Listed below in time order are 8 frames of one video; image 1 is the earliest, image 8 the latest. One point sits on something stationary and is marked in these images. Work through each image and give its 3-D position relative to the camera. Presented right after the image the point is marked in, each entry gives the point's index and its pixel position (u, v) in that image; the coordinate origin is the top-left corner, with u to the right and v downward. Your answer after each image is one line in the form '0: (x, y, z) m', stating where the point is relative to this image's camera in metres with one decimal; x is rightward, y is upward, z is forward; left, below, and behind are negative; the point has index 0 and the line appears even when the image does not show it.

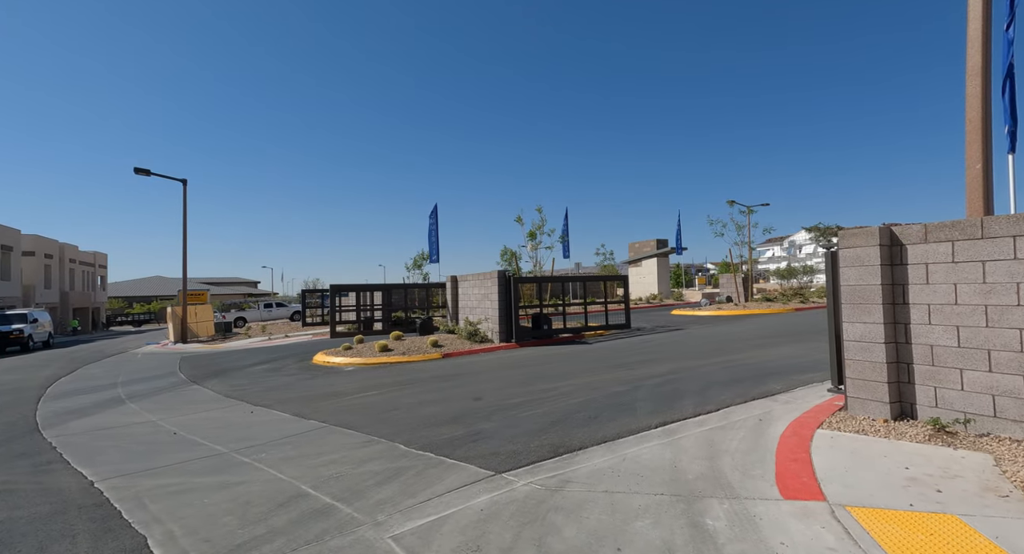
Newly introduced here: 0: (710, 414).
0: (+2.3, -1.6, +6.2) m
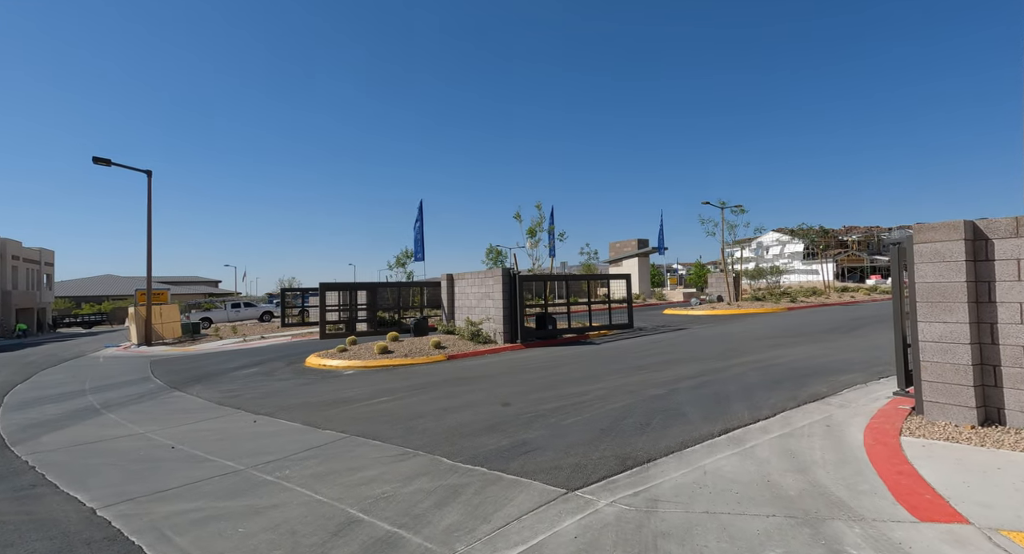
0: (+2.8, -1.6, +5.8) m
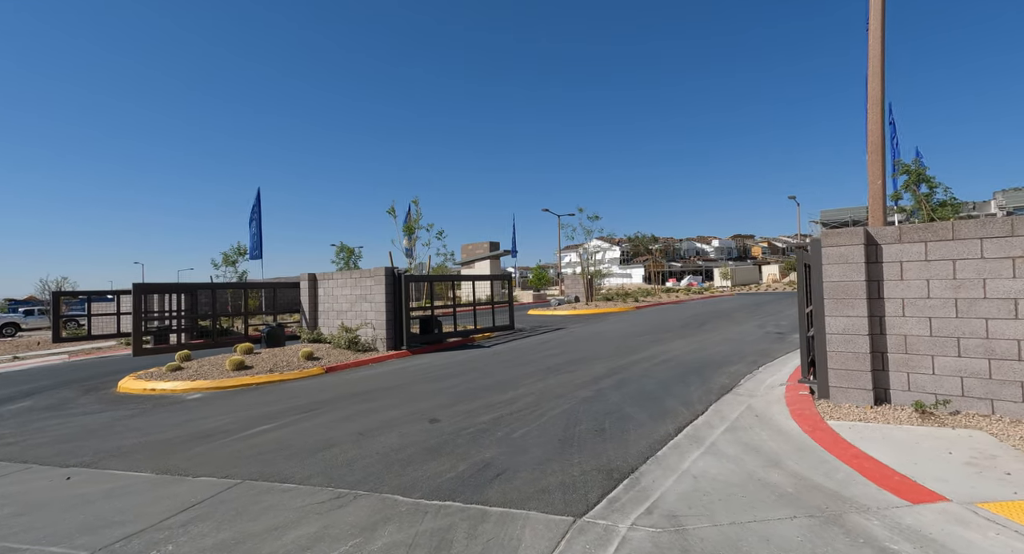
0: (+2.2, -1.6, +6.0) m
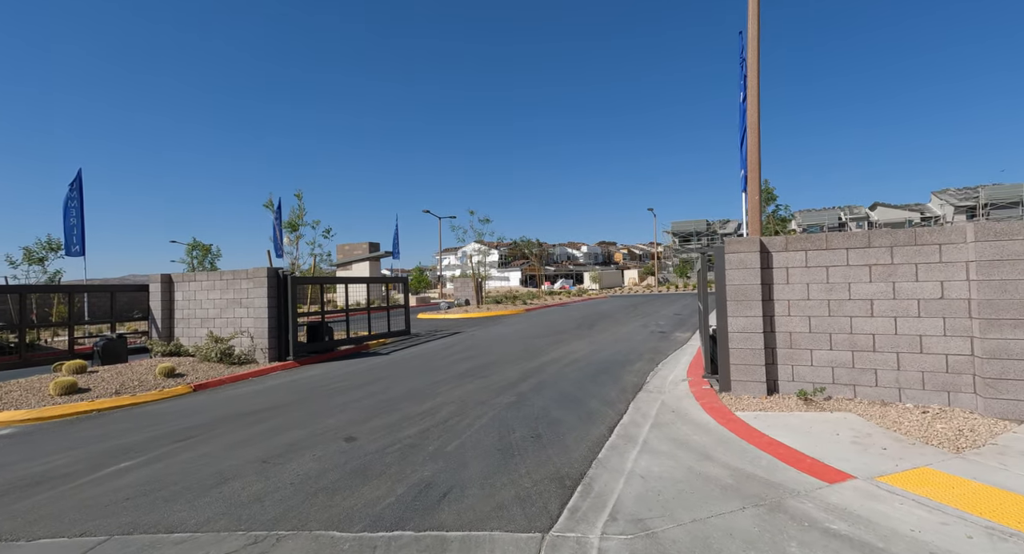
0: (+1.4, -1.6, +6.3) m
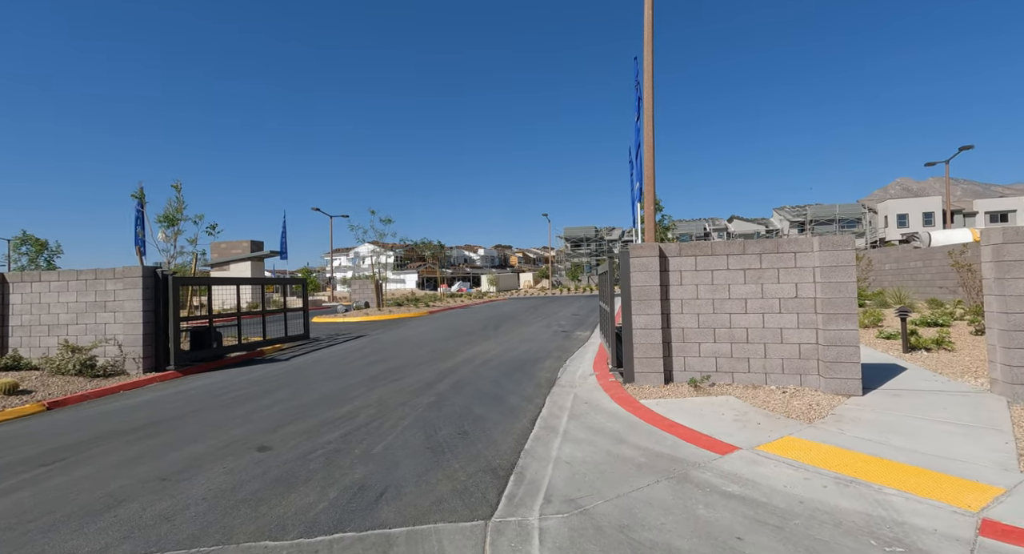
0: (+0.4, -1.6, +6.7) m
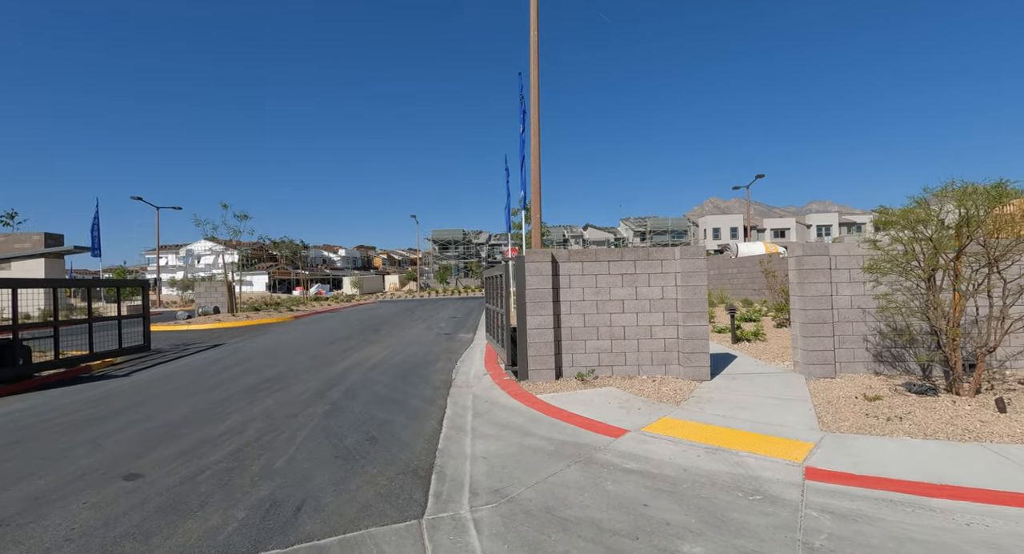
0: (-0.8, -1.7, +6.9) m
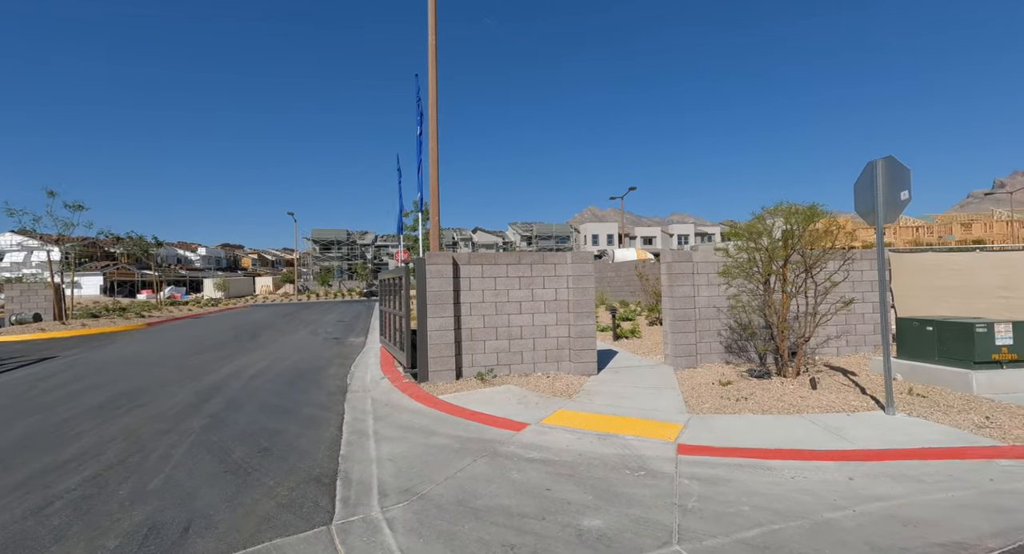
0: (-2.1, -1.7, +6.8) m
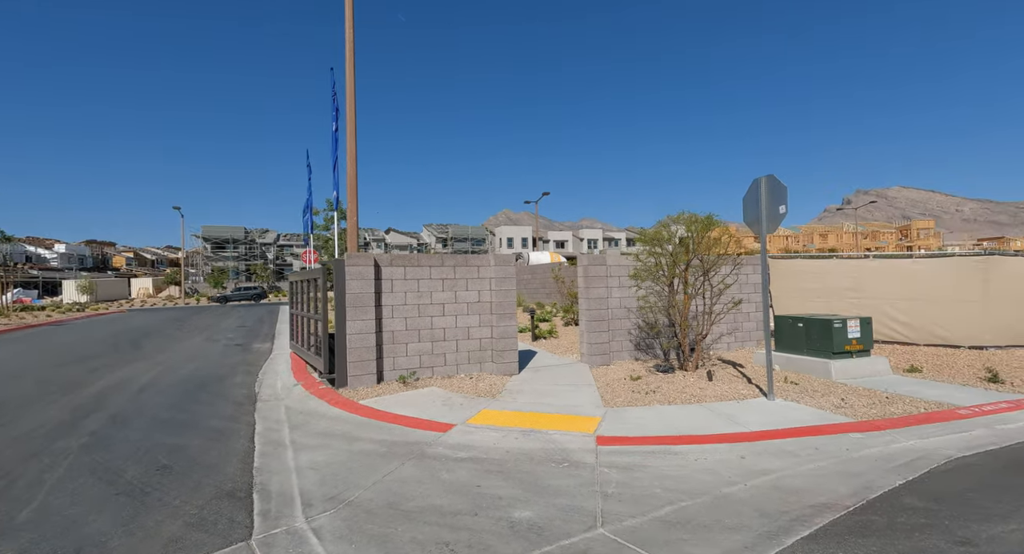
0: (-3.1, -1.8, +6.5) m
